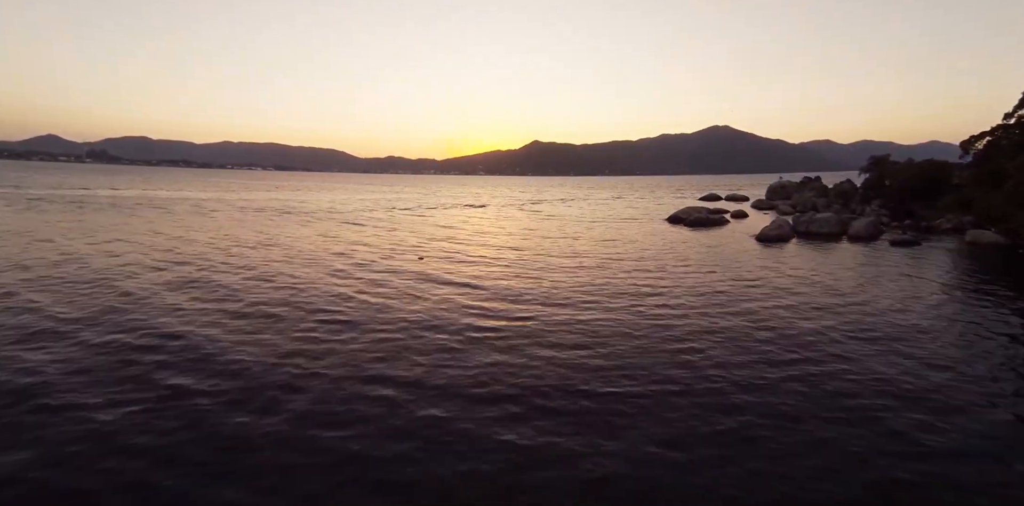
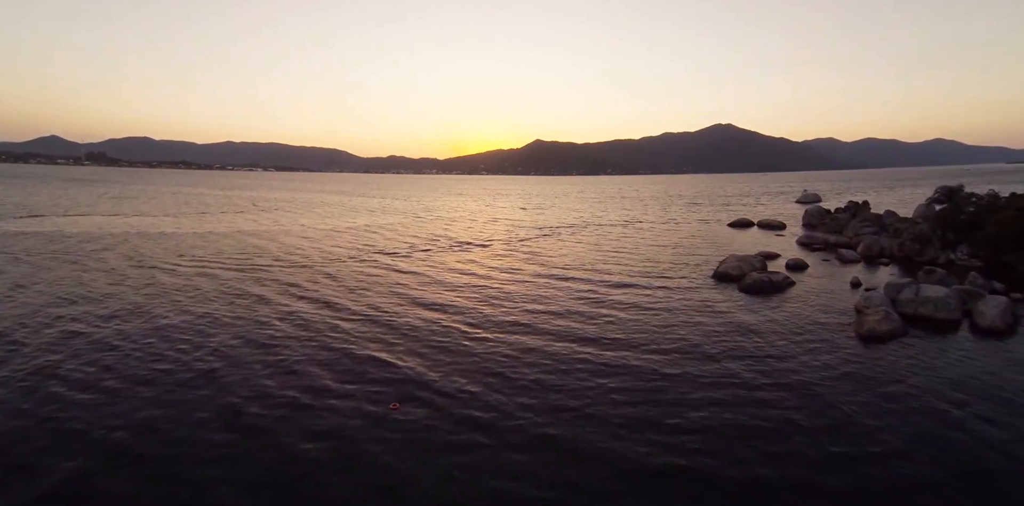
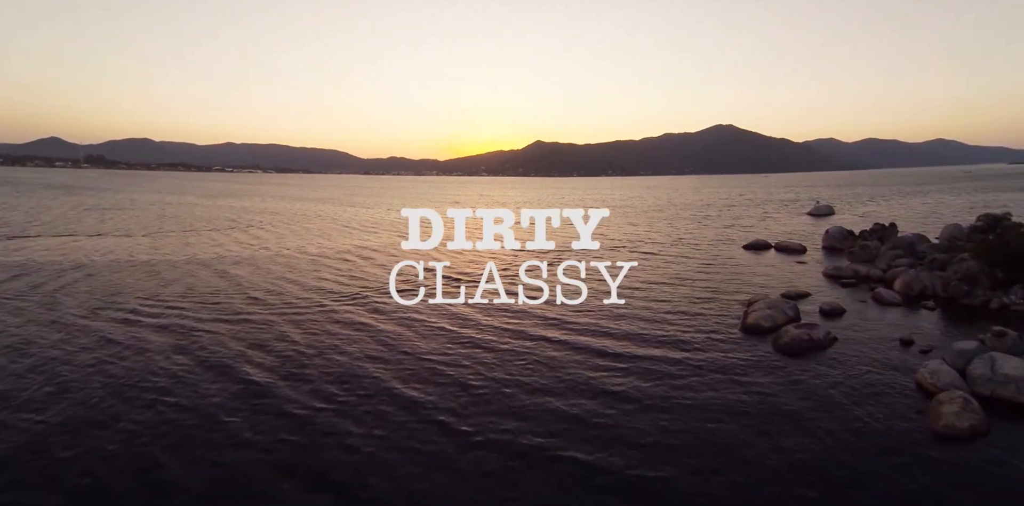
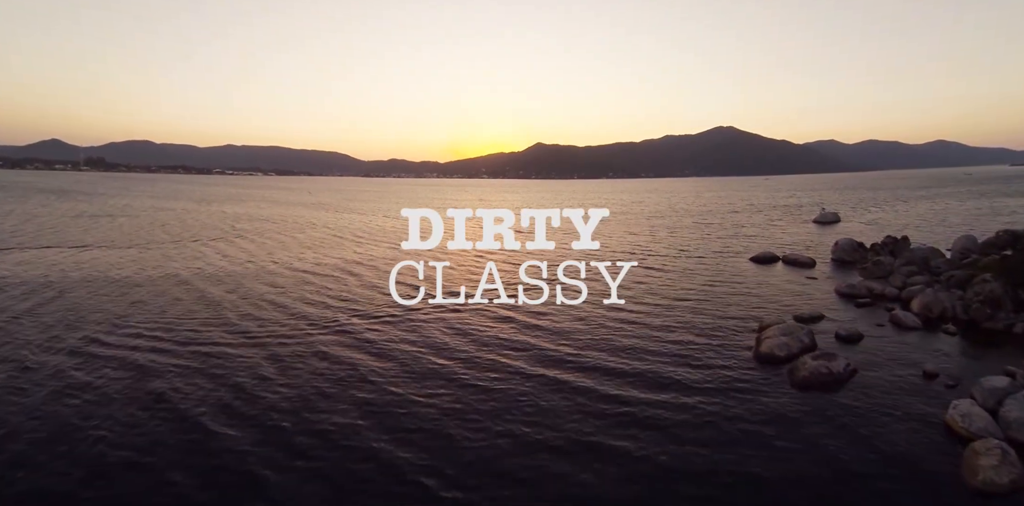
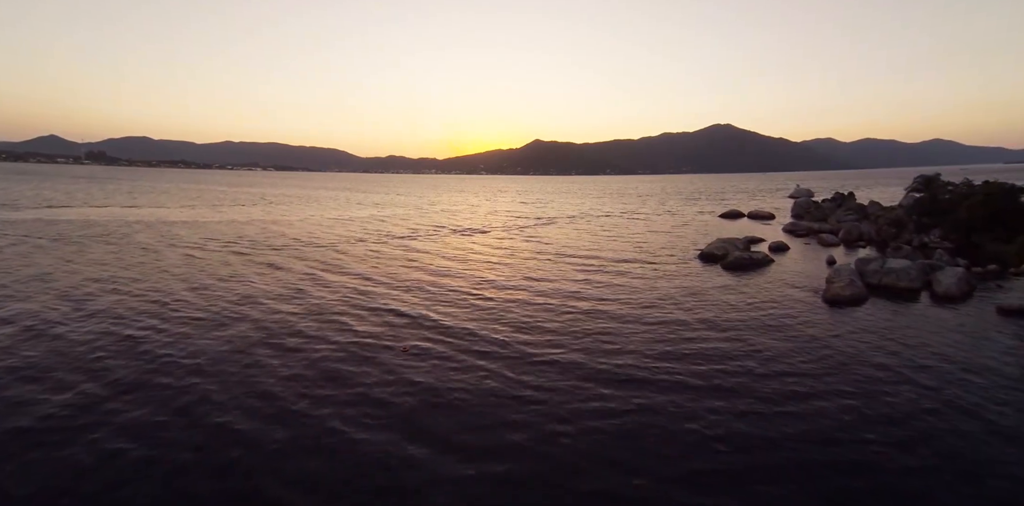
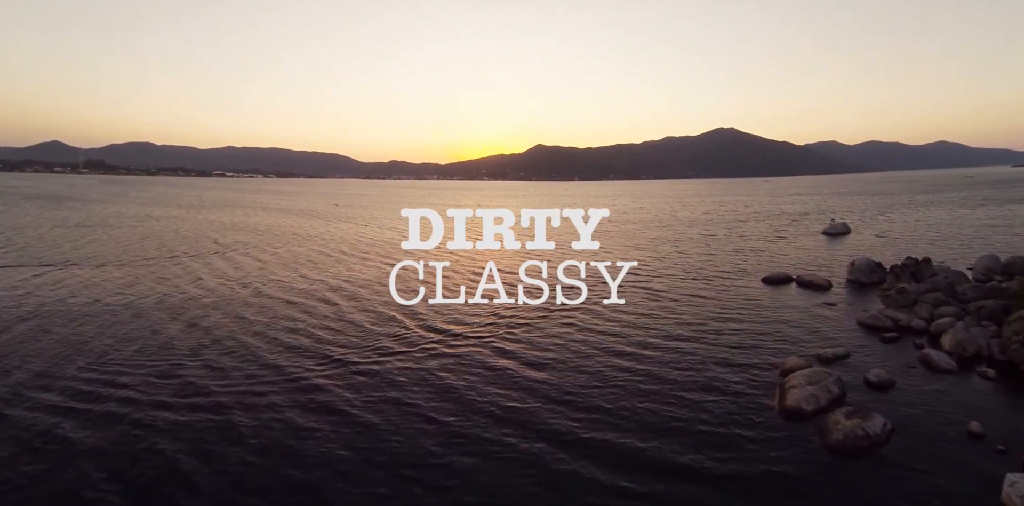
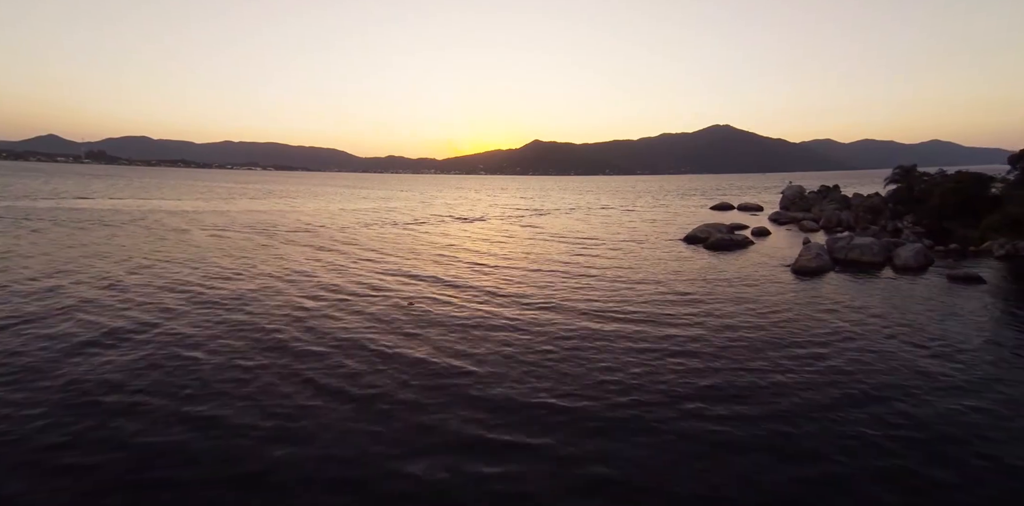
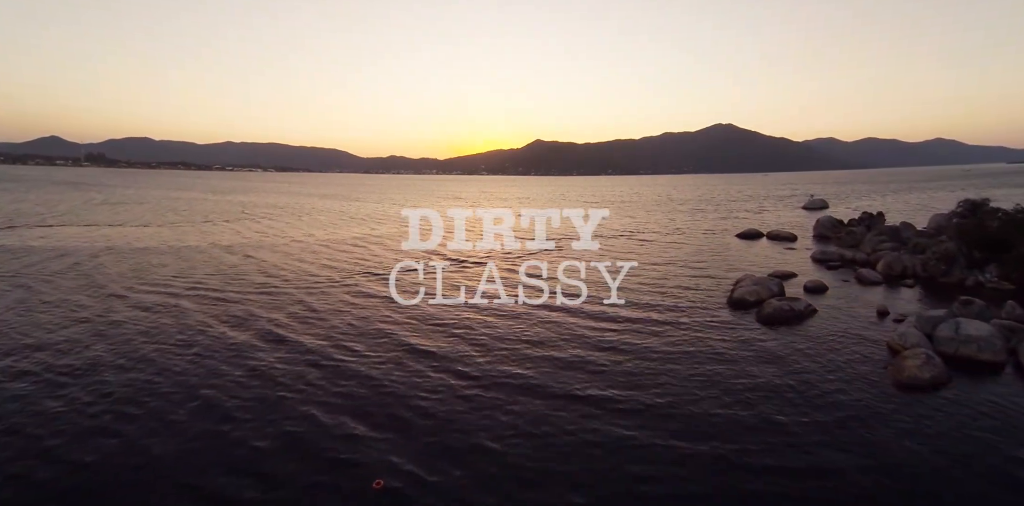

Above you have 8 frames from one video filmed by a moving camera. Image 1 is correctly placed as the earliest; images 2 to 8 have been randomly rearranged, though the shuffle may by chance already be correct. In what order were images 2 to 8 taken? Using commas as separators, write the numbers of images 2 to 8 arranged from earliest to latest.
7, 5, 2, 8, 3, 4, 6
